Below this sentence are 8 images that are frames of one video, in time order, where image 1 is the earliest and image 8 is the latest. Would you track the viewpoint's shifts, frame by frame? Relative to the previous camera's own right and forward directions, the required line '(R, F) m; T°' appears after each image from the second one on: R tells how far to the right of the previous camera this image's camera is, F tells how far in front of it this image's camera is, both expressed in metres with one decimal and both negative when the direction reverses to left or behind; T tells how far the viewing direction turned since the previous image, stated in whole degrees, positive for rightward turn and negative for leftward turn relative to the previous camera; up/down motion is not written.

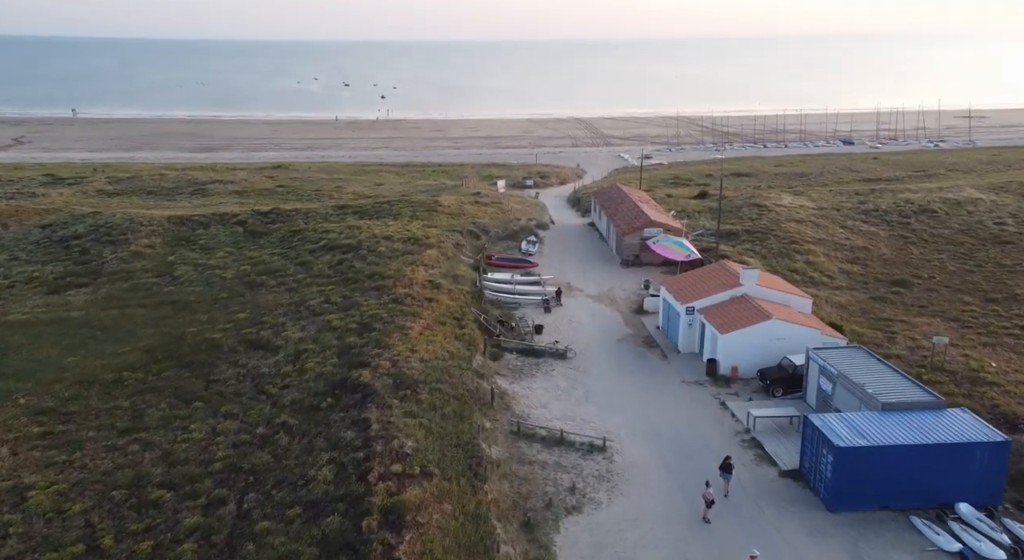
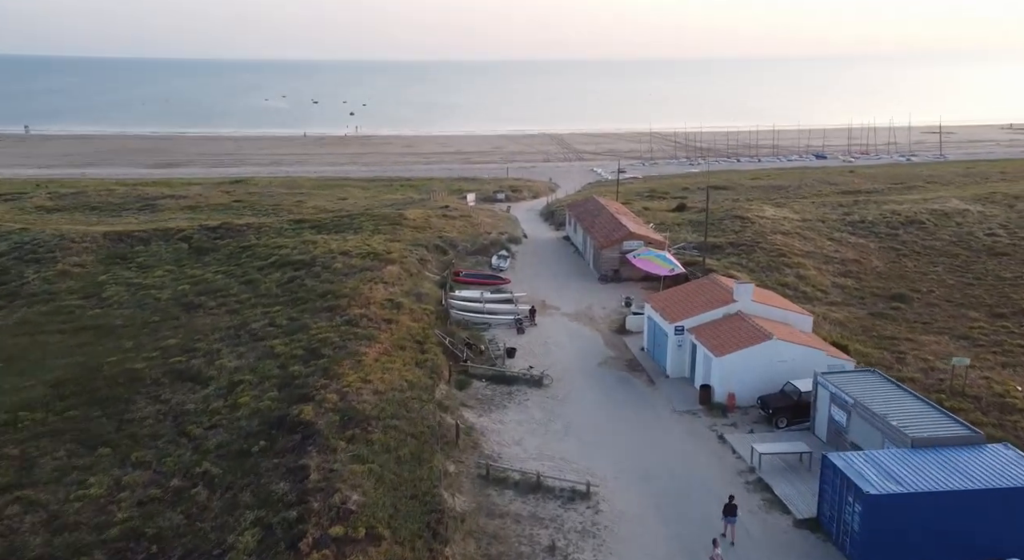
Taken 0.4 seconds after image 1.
(+0.1, +3.2) m; +2°
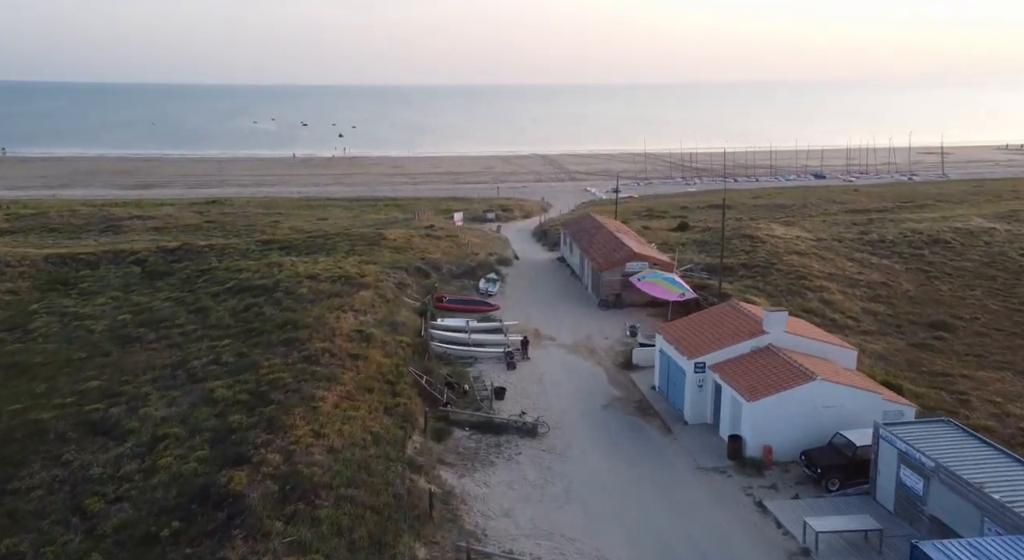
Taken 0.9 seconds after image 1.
(+0.1, +4.1) m; +1°
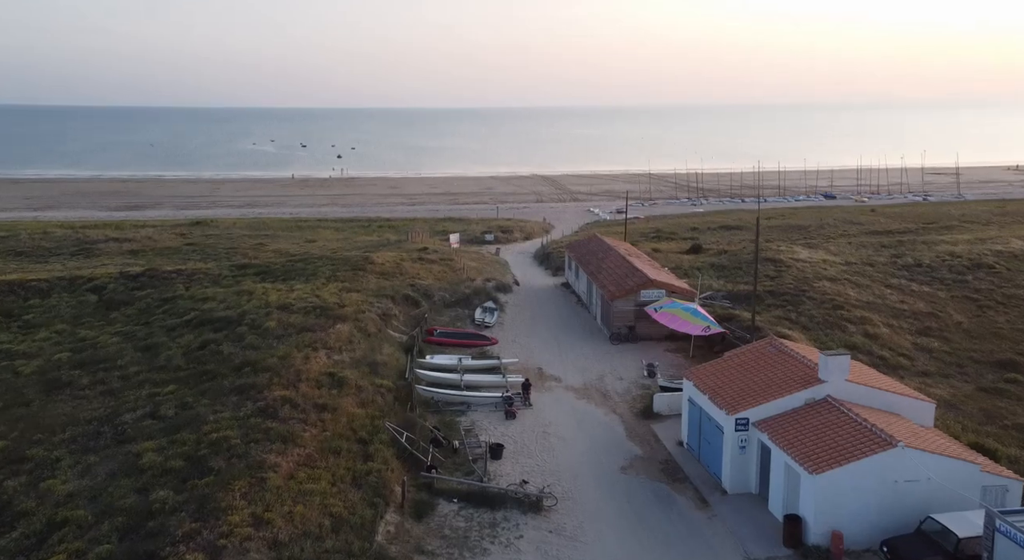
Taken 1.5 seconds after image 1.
(0.0, +4.0) m; 0°
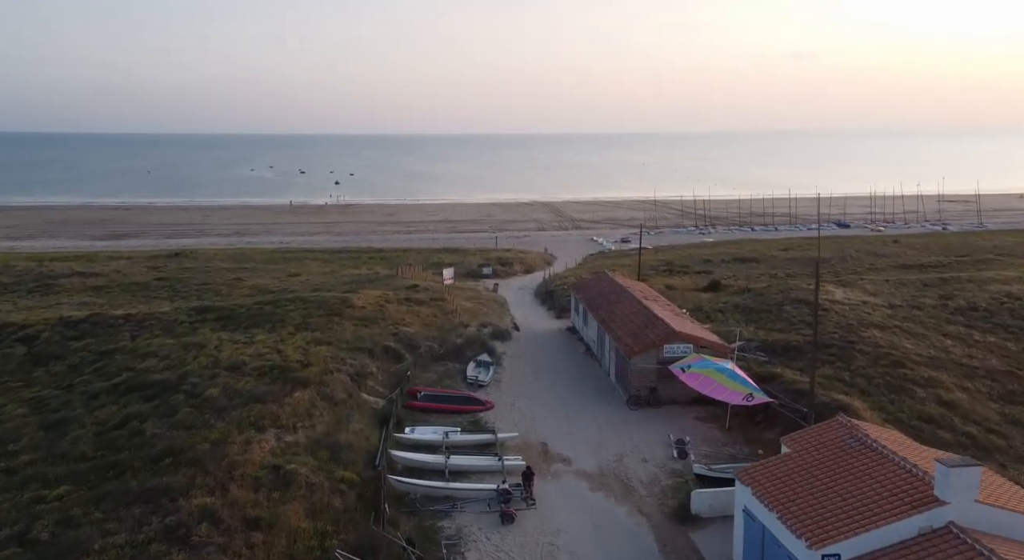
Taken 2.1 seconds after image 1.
(+0.1, +4.9) m; 0°
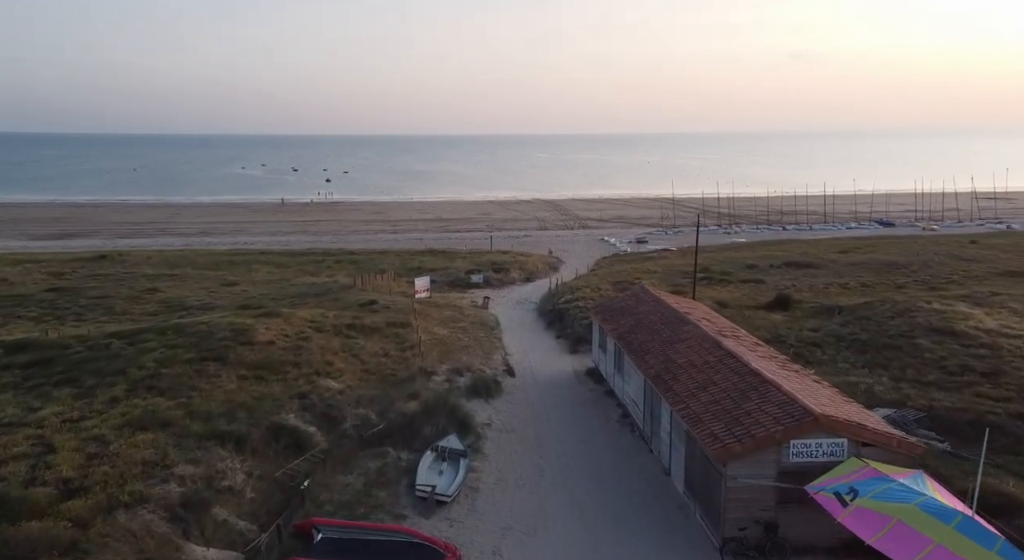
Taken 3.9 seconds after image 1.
(+0.3, +12.6) m; 0°
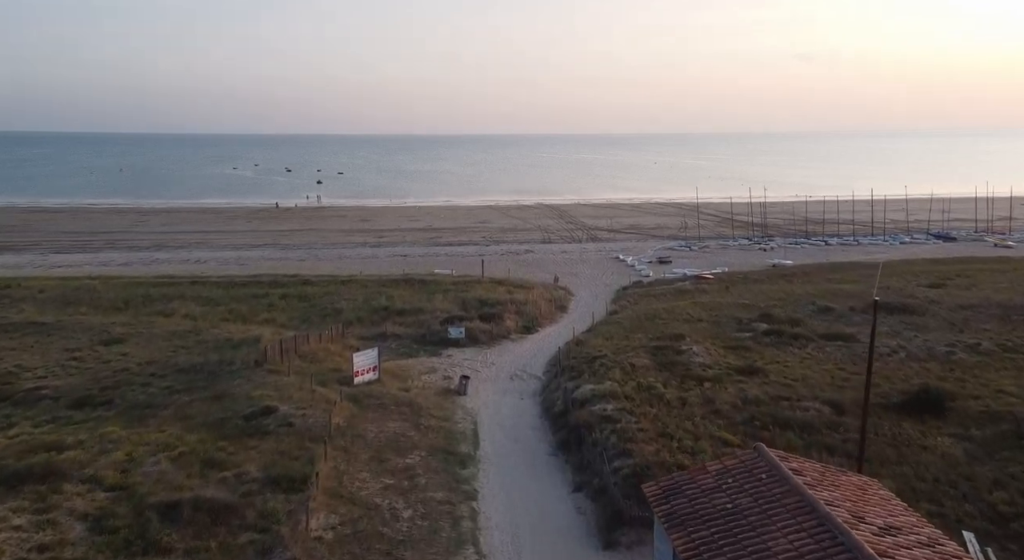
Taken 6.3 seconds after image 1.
(+0.4, +13.0) m; 0°
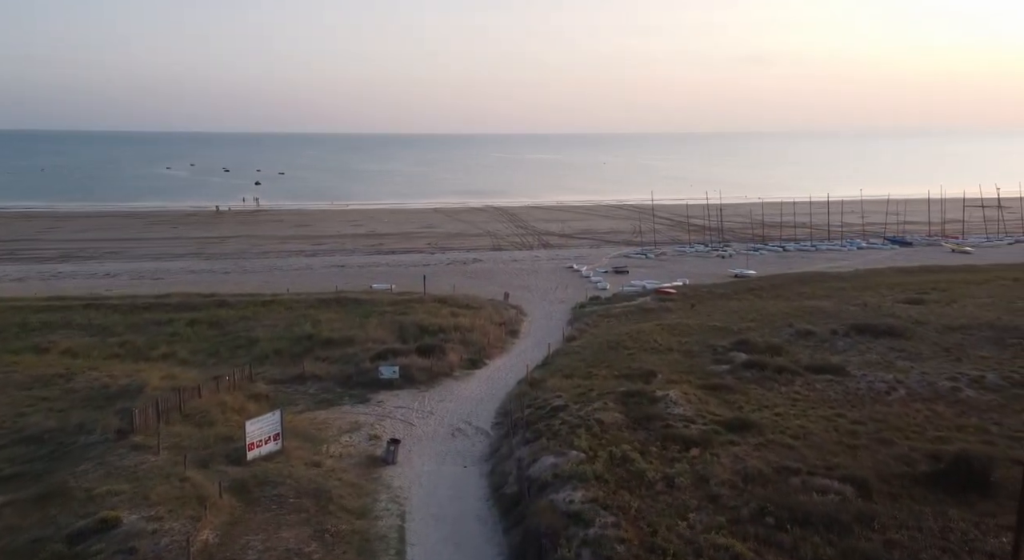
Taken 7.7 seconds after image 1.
(+0.3, +5.1) m; +4°
